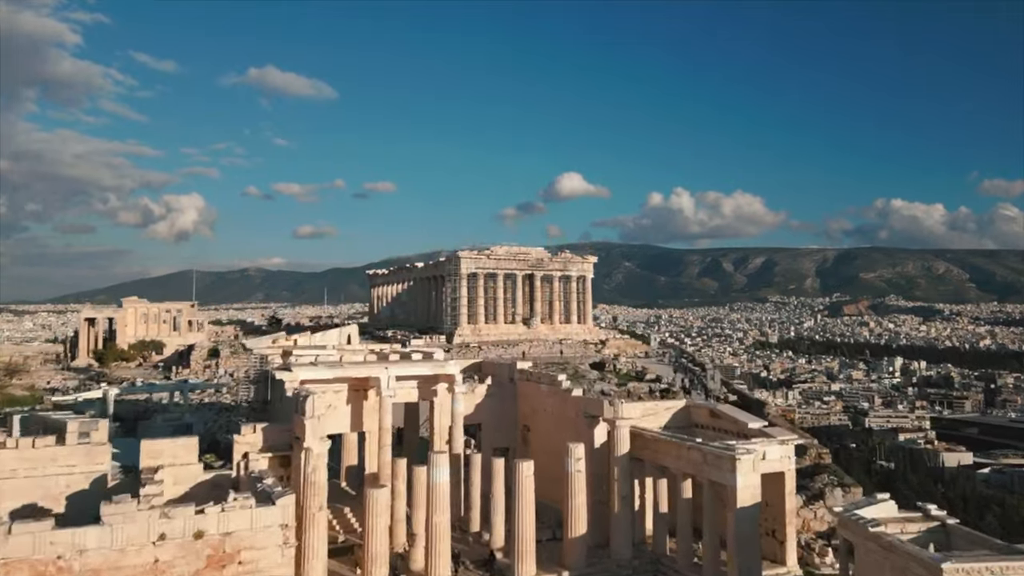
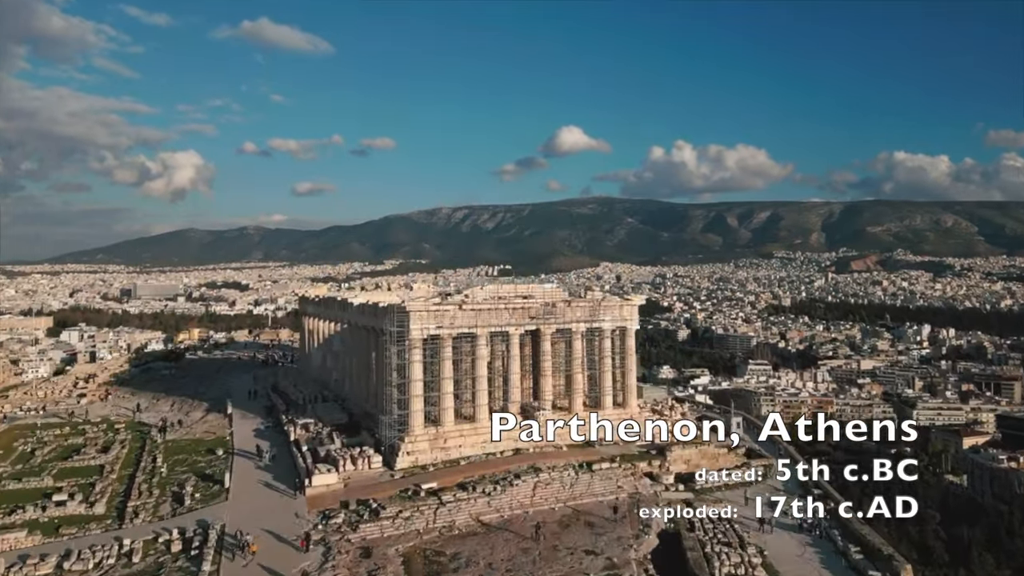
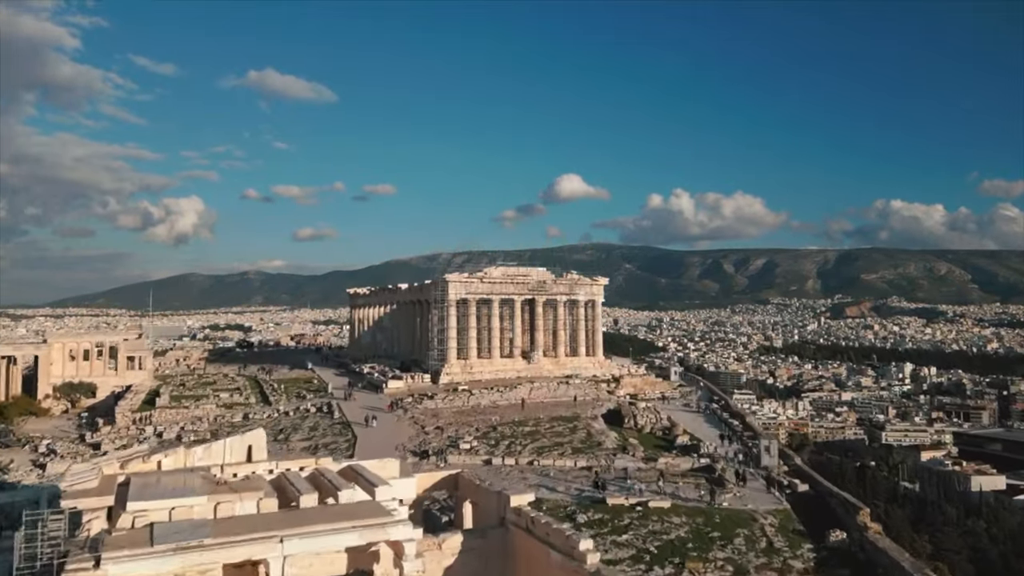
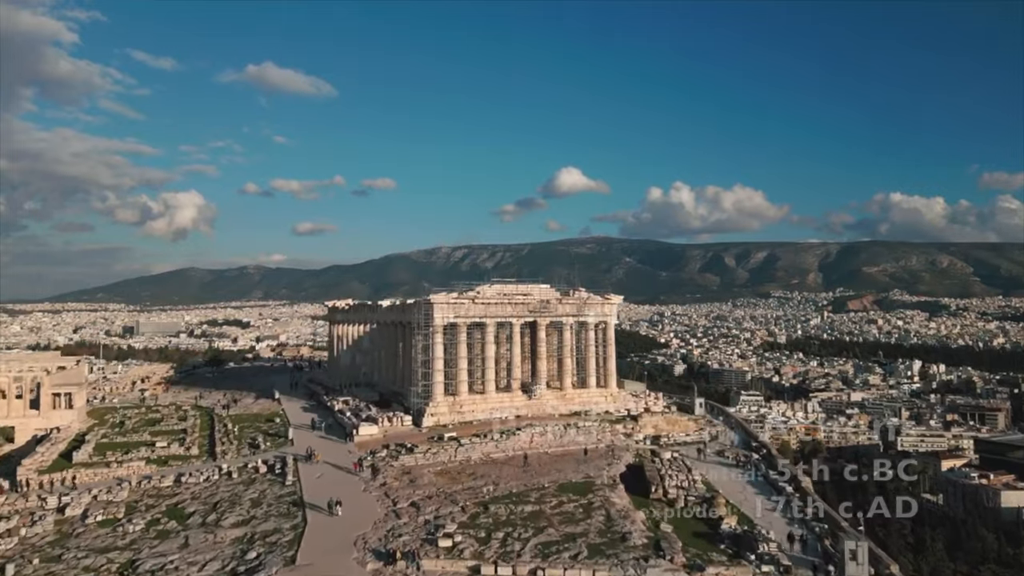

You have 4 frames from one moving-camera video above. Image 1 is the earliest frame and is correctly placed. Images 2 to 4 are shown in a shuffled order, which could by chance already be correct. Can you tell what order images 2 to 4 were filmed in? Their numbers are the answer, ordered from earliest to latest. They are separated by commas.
3, 4, 2
